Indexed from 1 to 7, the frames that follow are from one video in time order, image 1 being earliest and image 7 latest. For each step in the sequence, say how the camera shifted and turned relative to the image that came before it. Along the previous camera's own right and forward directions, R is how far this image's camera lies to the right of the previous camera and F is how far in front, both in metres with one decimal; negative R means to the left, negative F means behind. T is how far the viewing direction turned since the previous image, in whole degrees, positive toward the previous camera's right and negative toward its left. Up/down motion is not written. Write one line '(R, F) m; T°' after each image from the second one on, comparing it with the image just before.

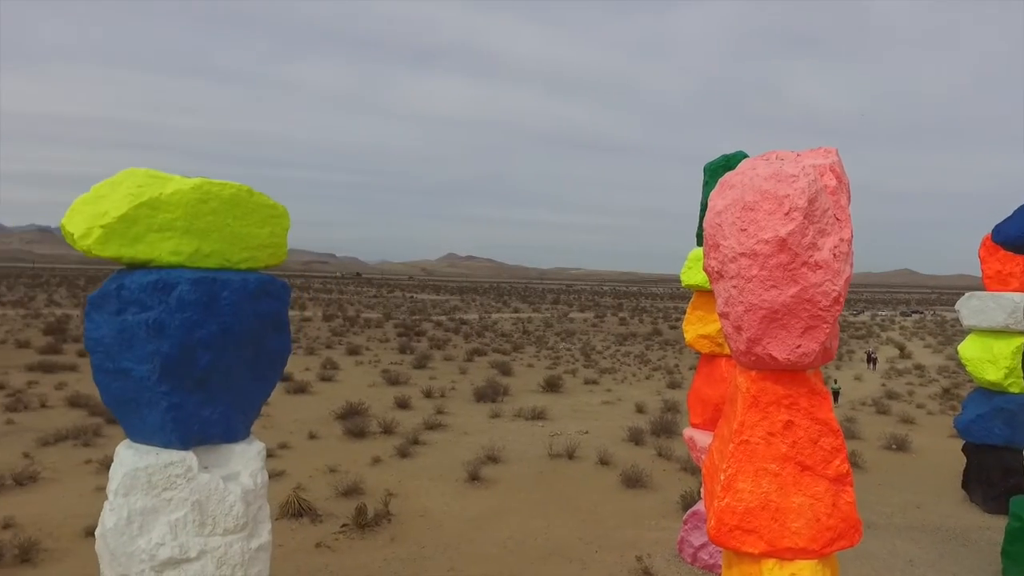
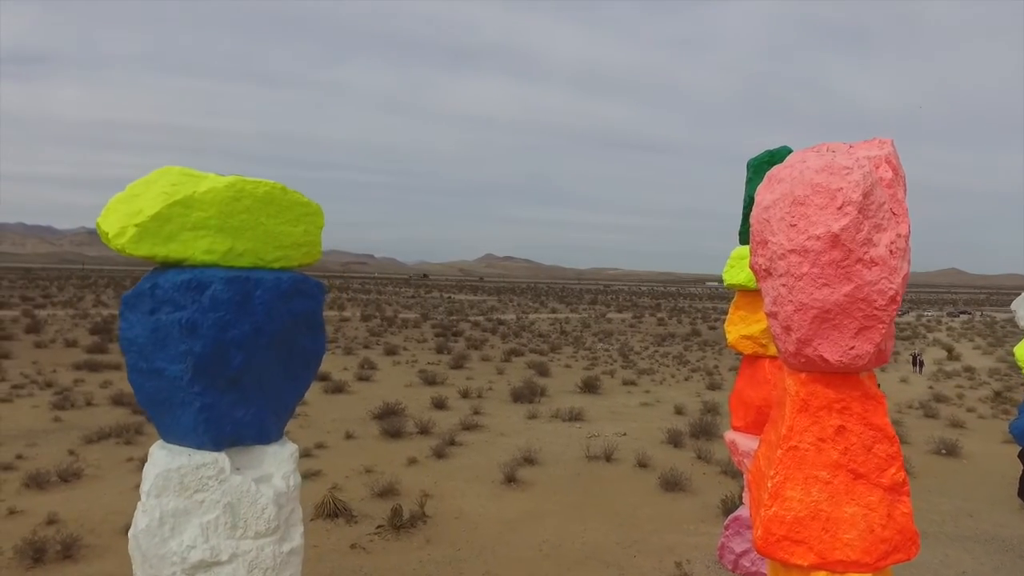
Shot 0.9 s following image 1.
(0.0, +0.1) m; -3°
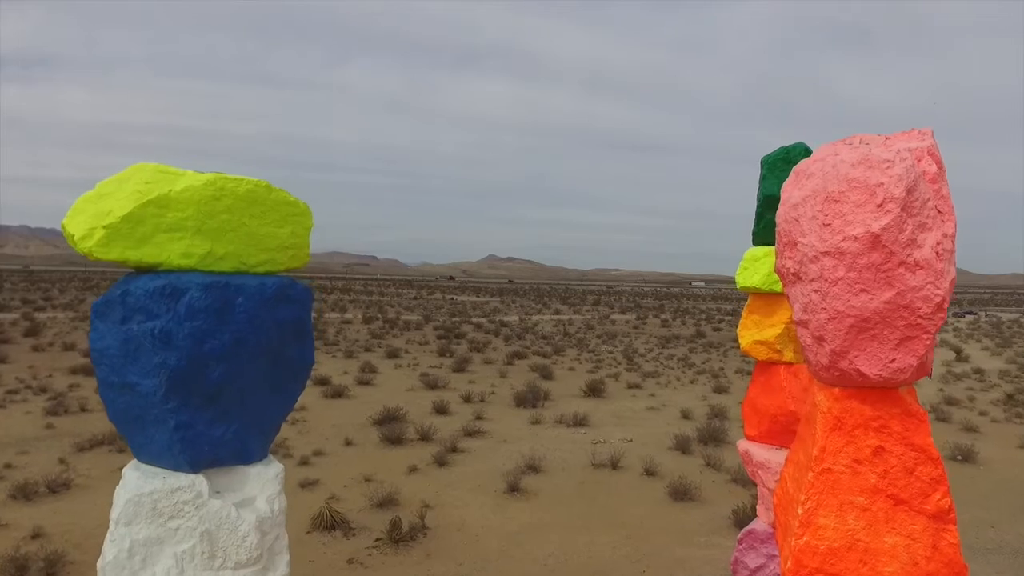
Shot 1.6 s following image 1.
(0.0, +0.3) m; 0°
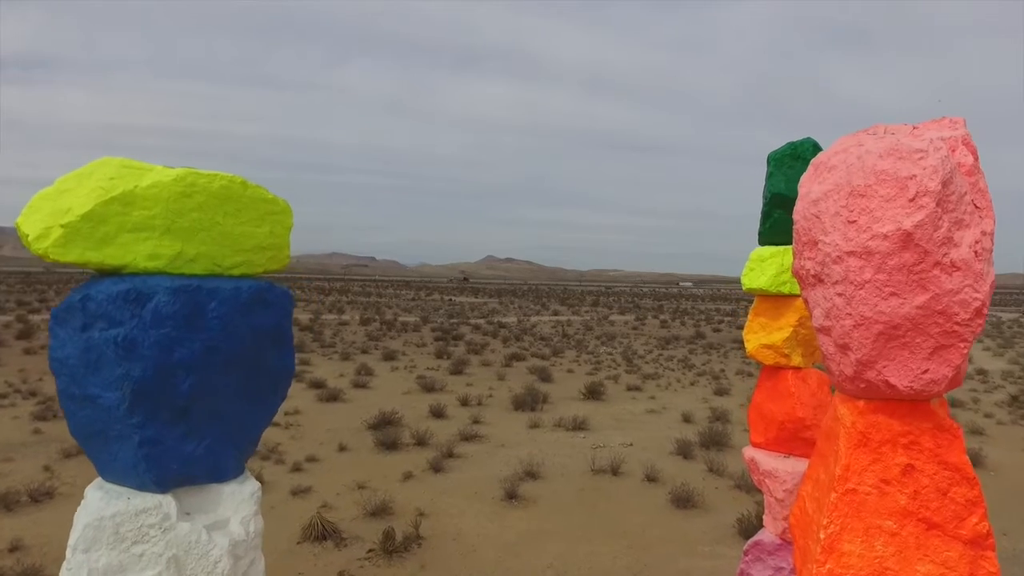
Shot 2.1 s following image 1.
(0.0, +0.2) m; 0°
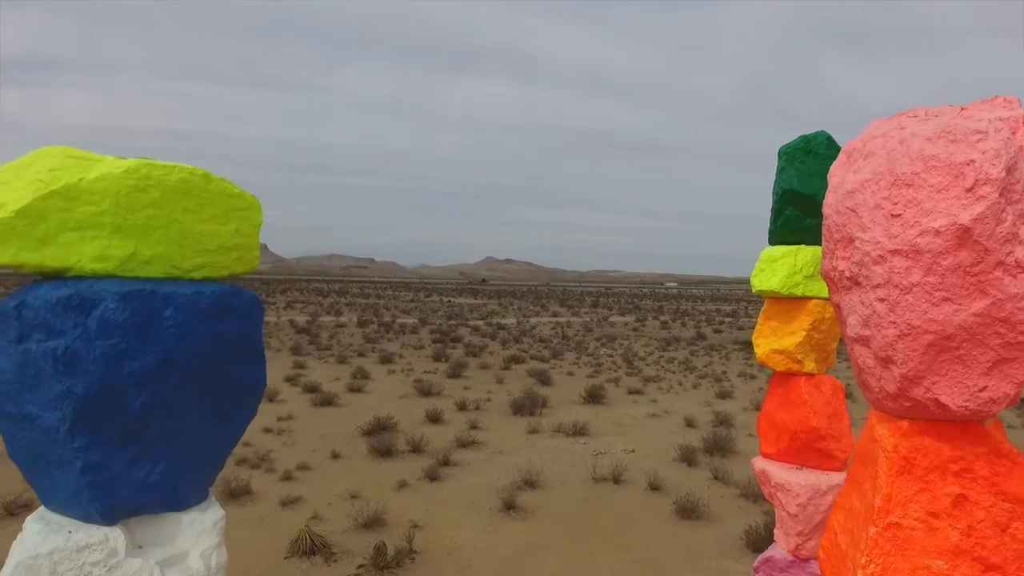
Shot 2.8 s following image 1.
(0.0, +0.3) m; 0°
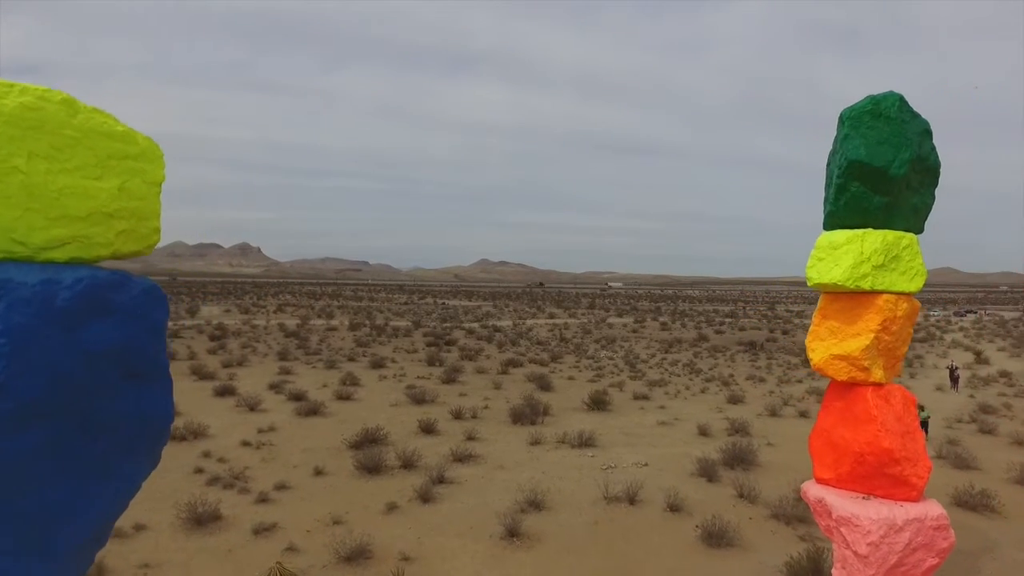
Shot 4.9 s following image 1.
(-0.1, +1.0) m; 0°
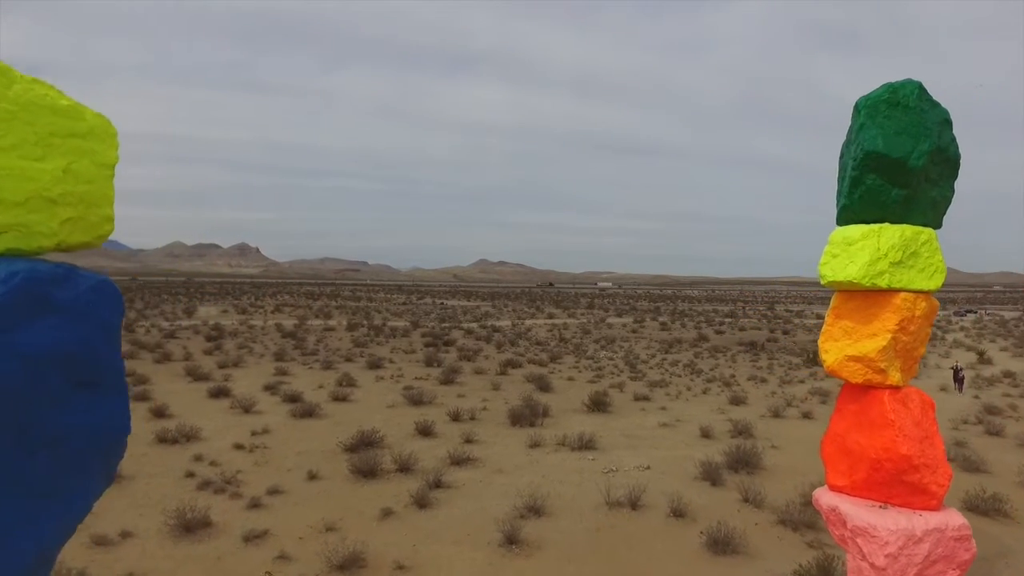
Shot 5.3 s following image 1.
(0.0, +0.2) m; 0°
